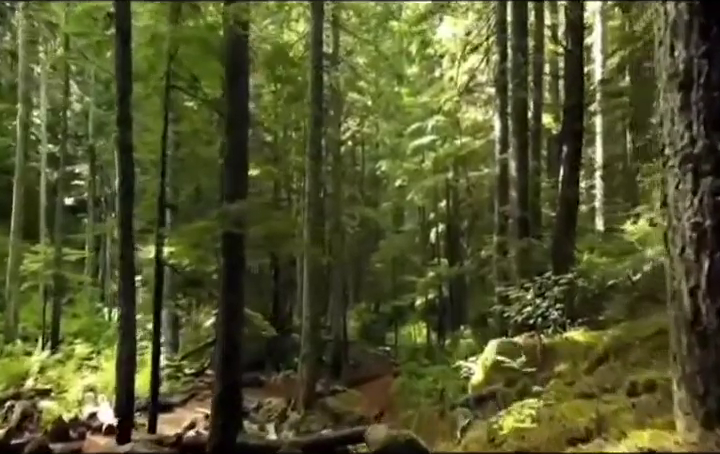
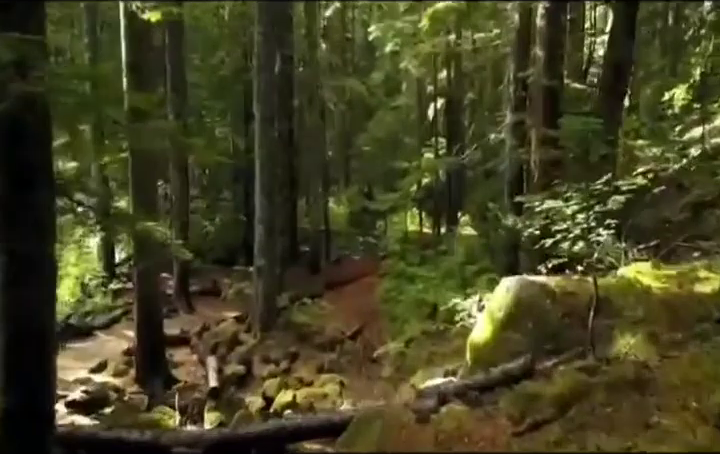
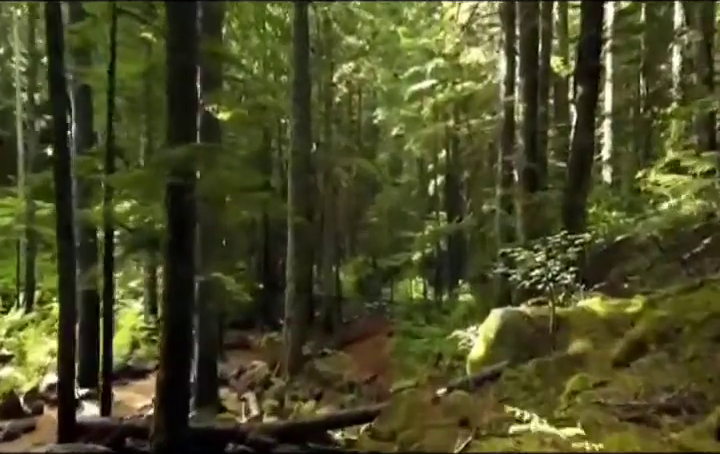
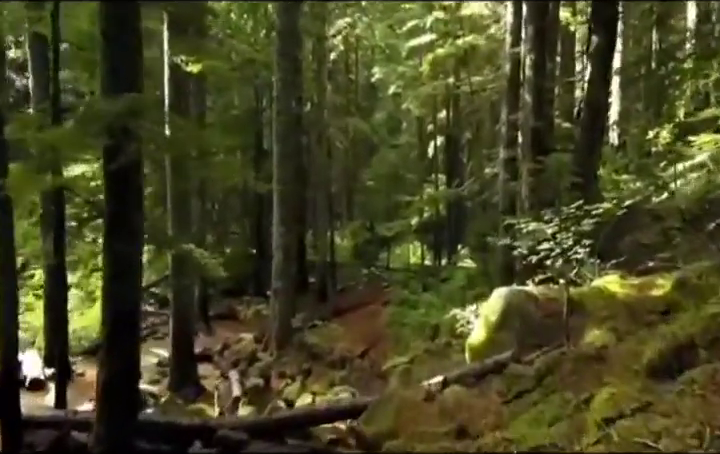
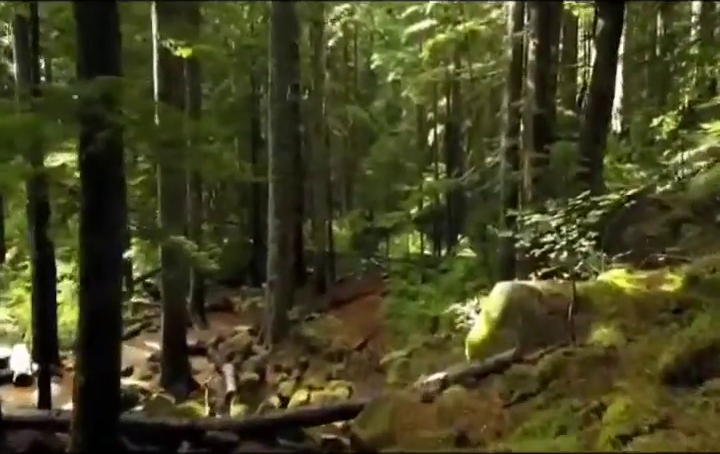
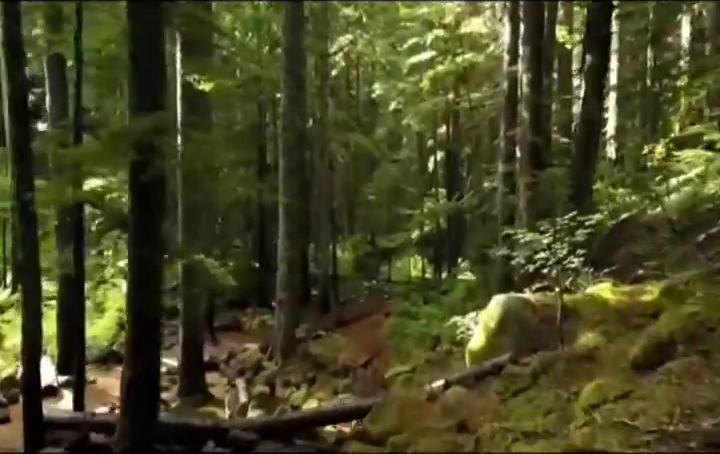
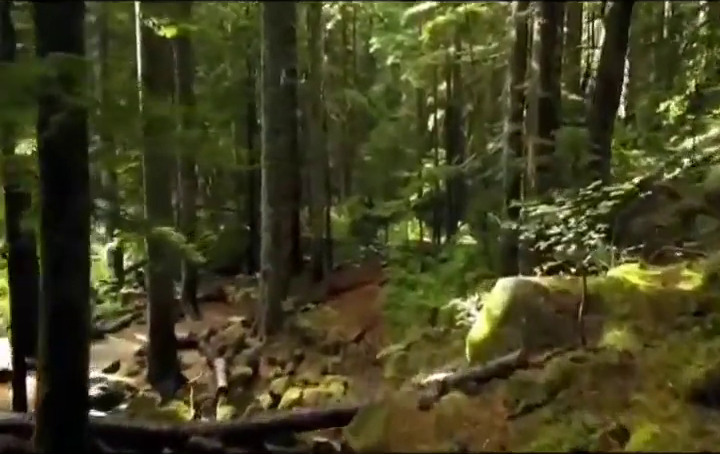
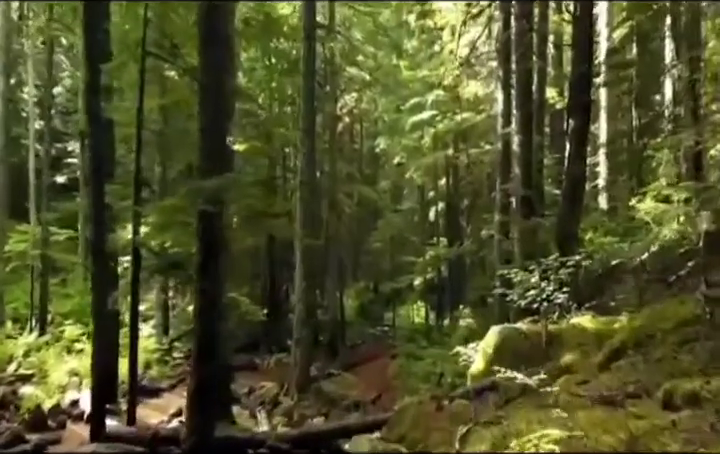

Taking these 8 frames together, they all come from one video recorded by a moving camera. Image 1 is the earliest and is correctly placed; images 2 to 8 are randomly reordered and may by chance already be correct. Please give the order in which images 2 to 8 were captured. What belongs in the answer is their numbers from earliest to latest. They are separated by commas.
8, 3, 6, 4, 5, 7, 2
